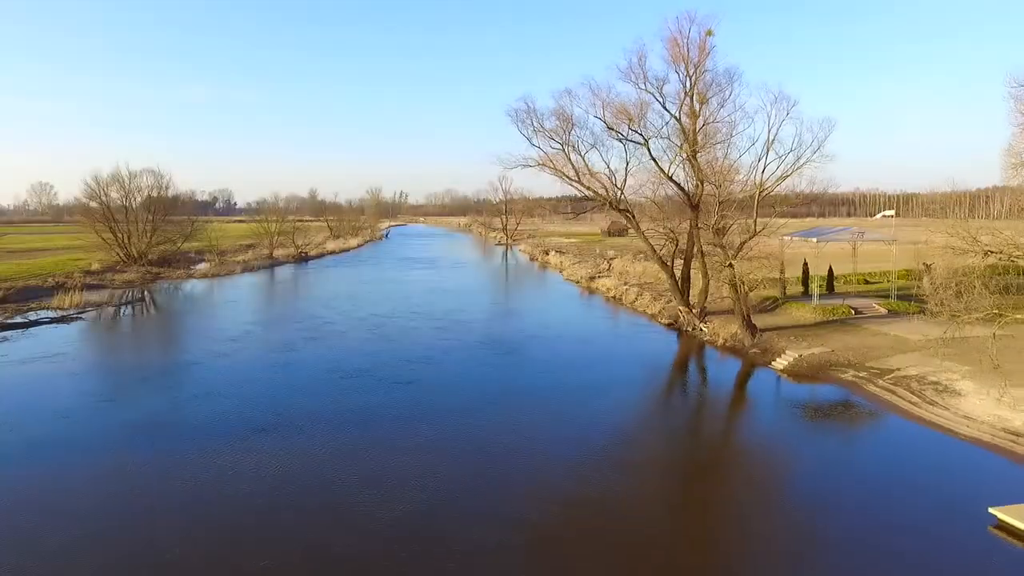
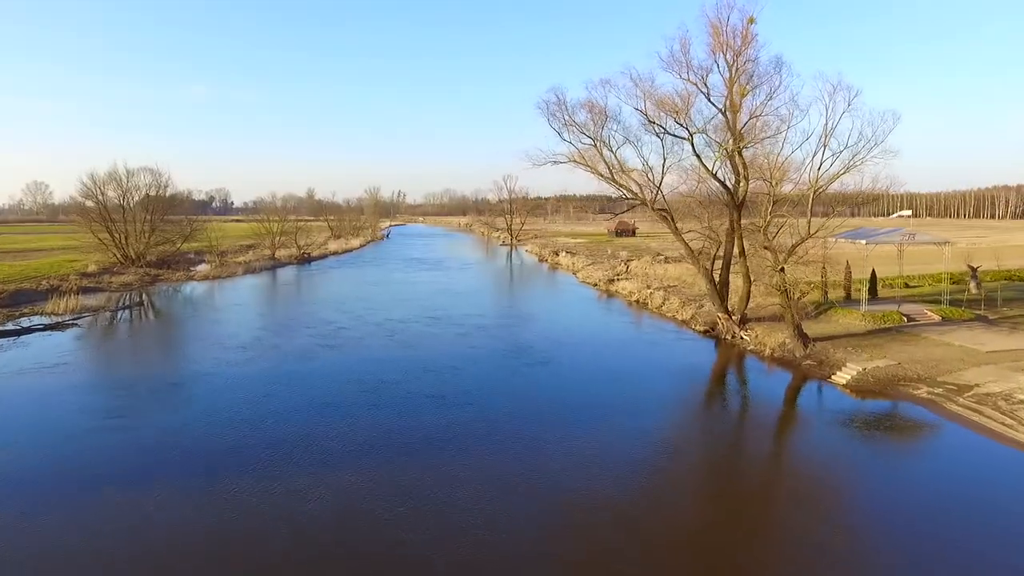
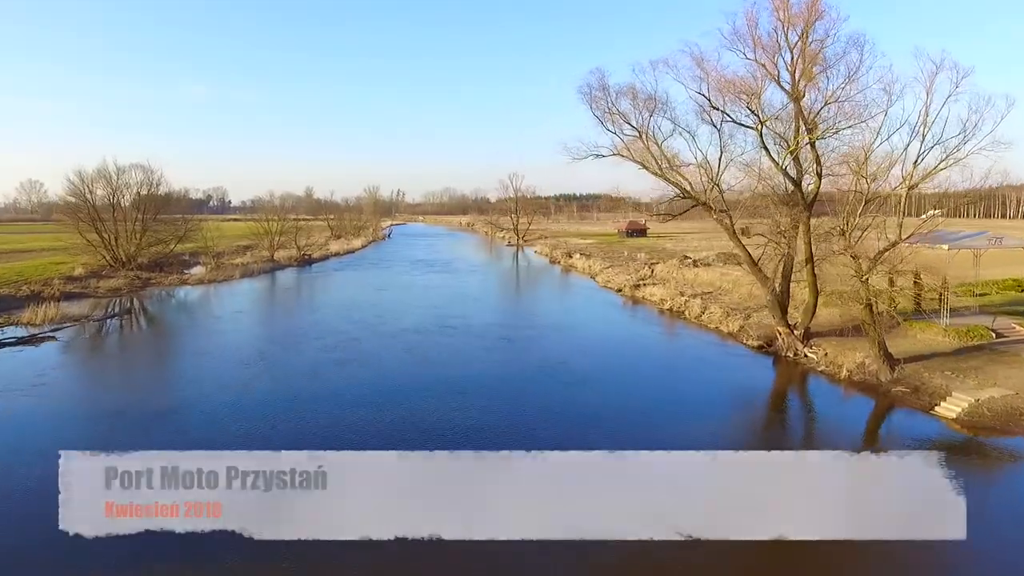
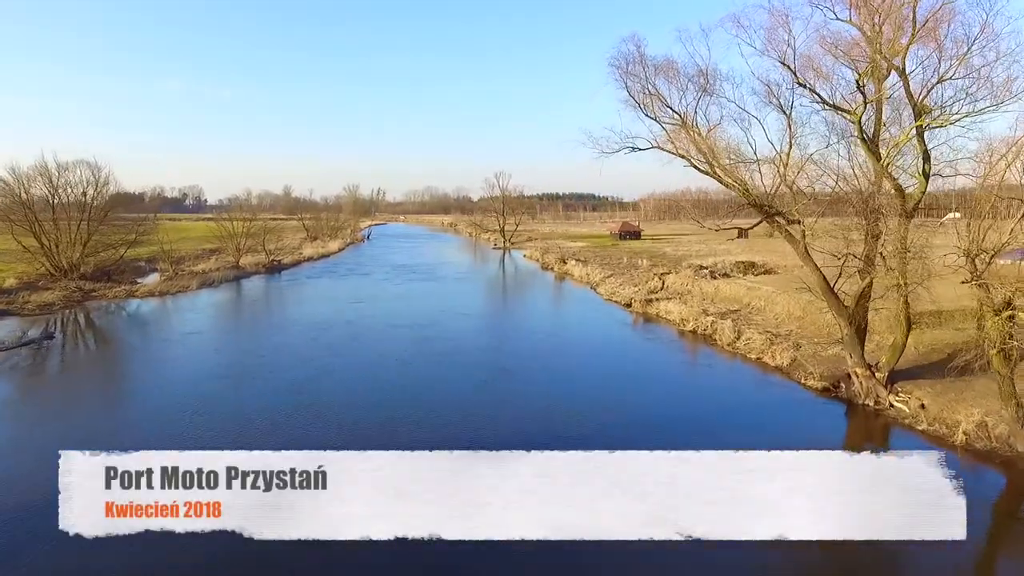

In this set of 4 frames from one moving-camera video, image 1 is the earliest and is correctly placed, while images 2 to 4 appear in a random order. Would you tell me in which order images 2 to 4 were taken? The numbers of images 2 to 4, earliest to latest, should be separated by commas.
2, 3, 4
